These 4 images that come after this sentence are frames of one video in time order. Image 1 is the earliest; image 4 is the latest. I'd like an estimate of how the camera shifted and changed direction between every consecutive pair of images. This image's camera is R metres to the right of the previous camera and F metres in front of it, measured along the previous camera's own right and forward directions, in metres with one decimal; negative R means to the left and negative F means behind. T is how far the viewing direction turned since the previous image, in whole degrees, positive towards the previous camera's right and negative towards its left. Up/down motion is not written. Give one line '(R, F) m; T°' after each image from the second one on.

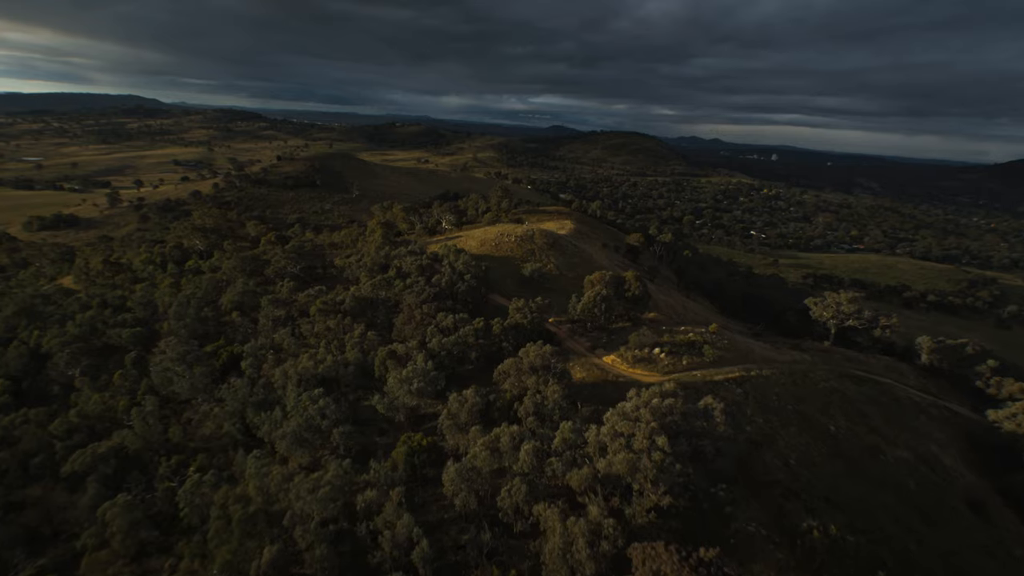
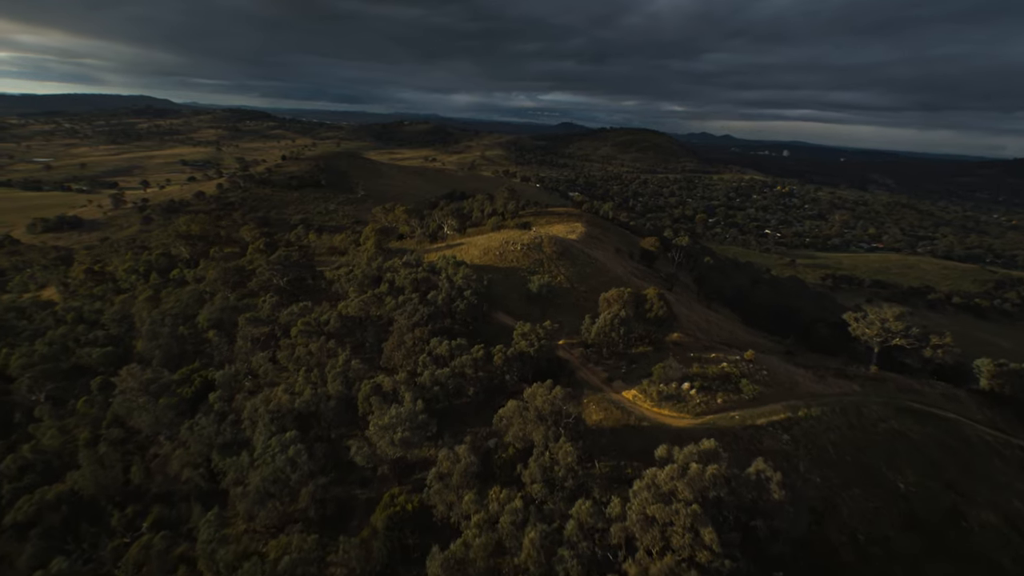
(+0.3, +5.6) m; -1°
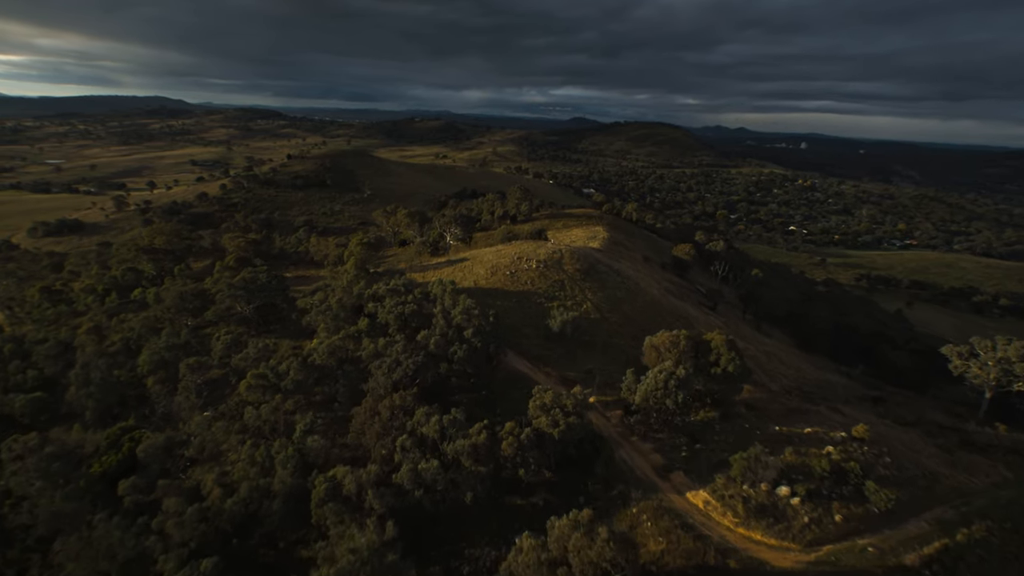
(-0.1, +10.5) m; -1°
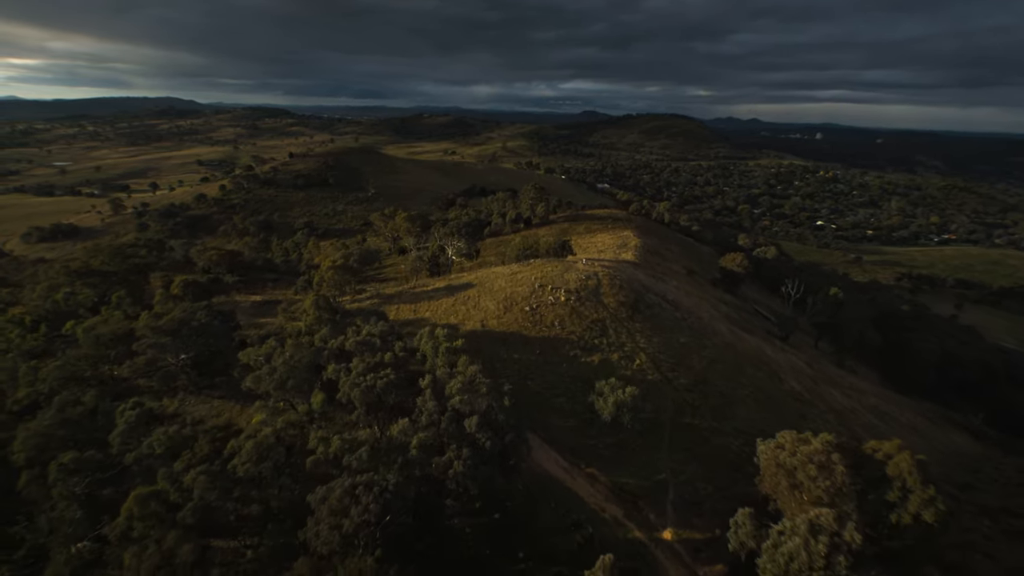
(-0.6, +12.2) m; -1°
